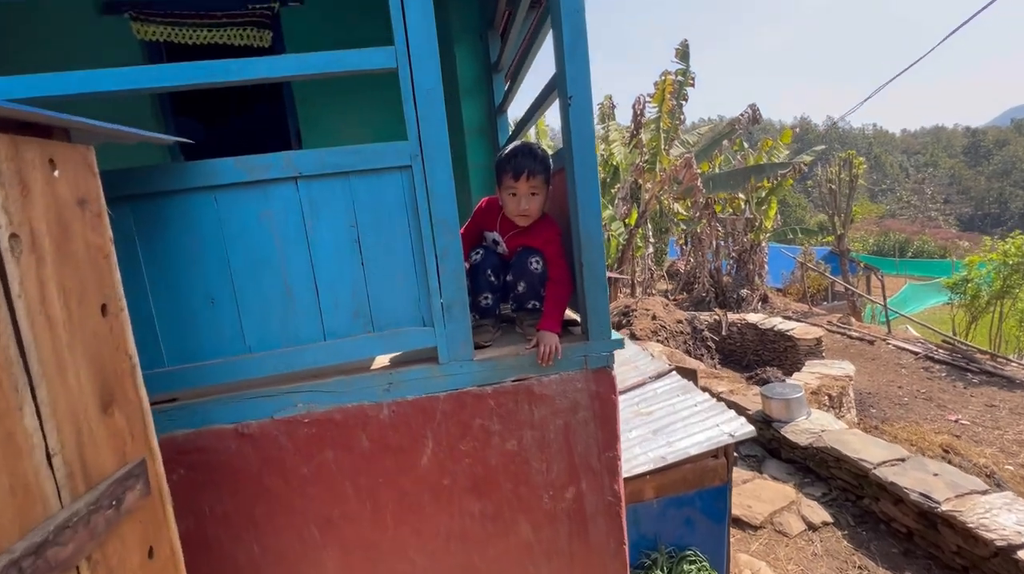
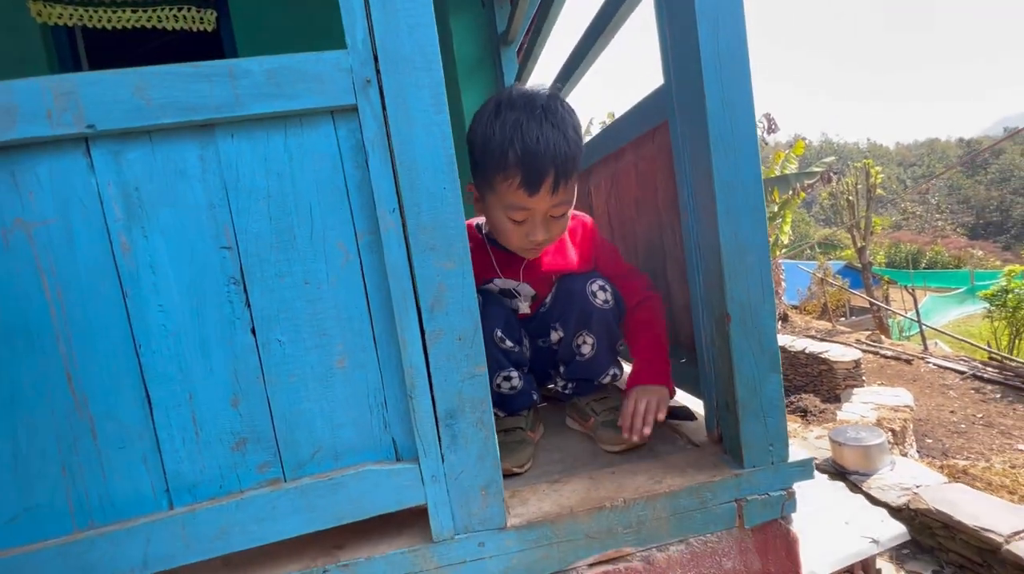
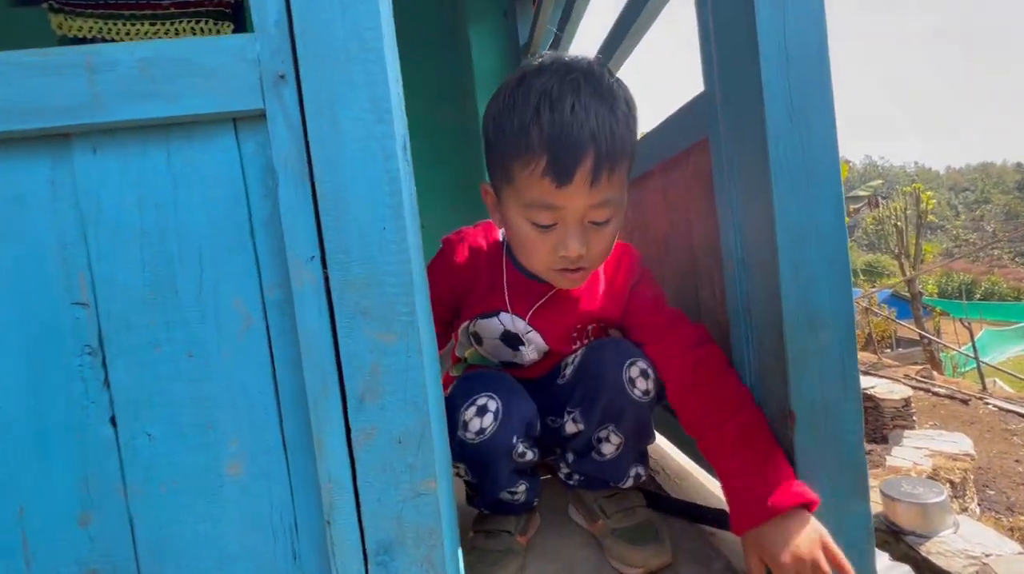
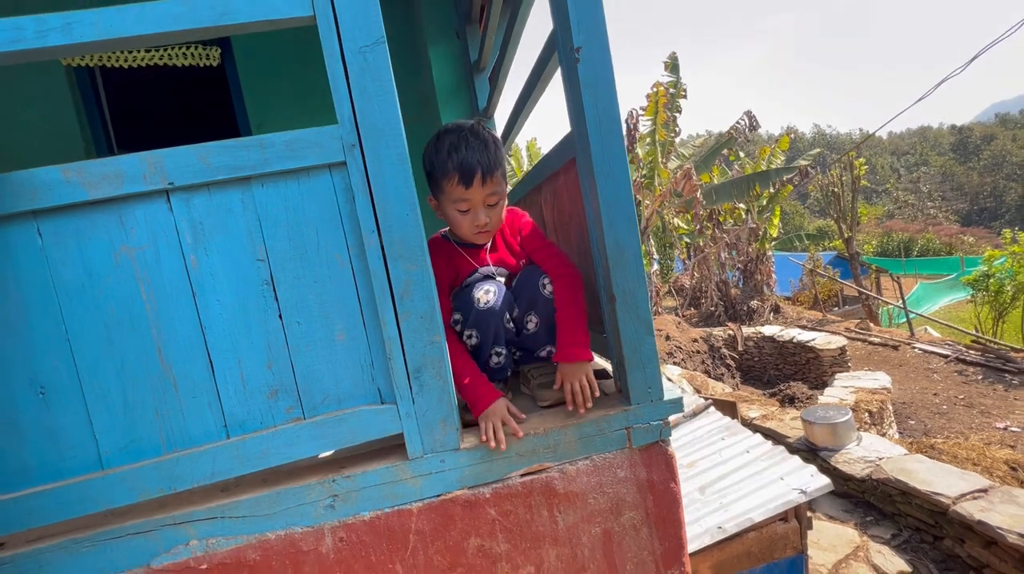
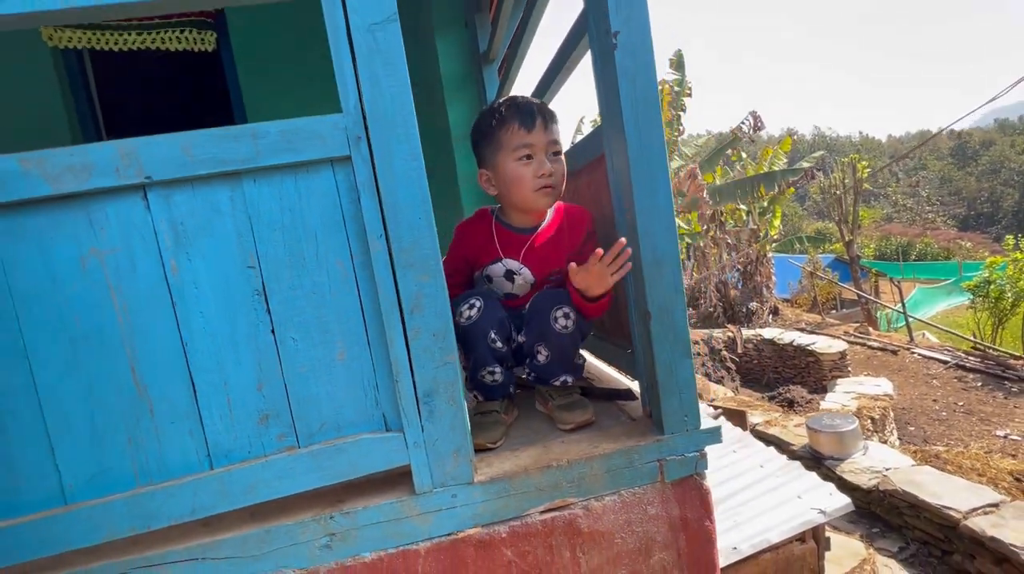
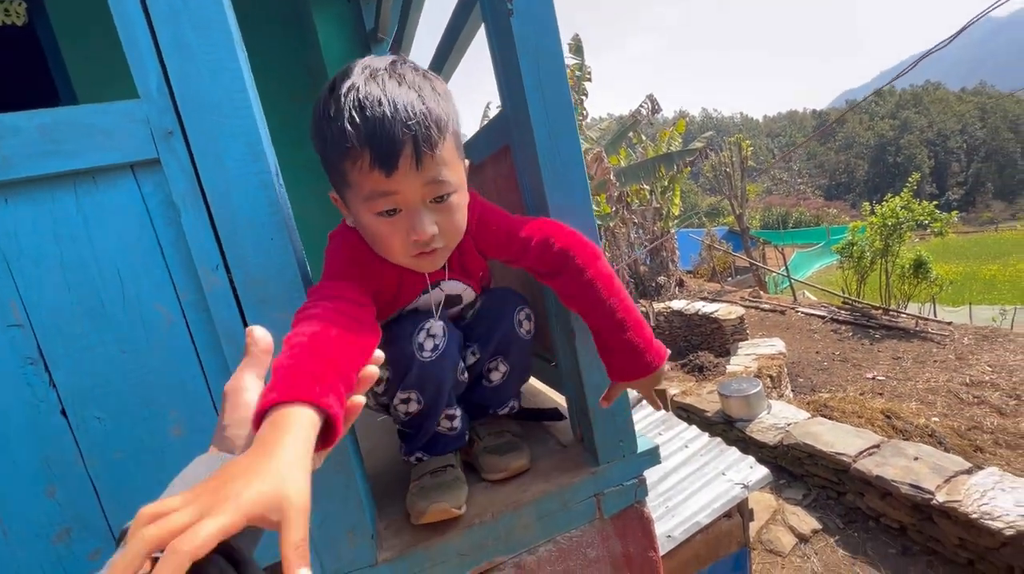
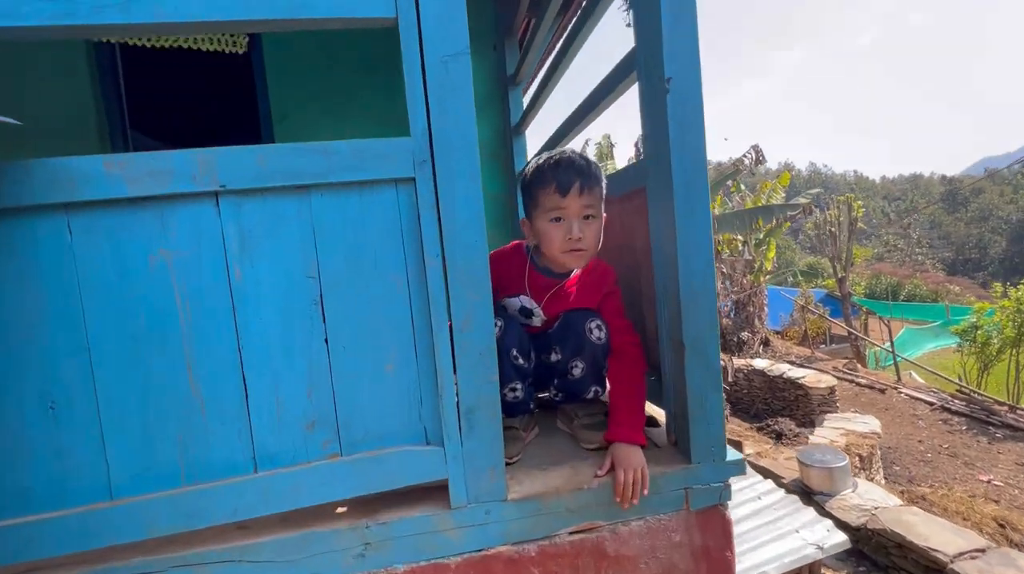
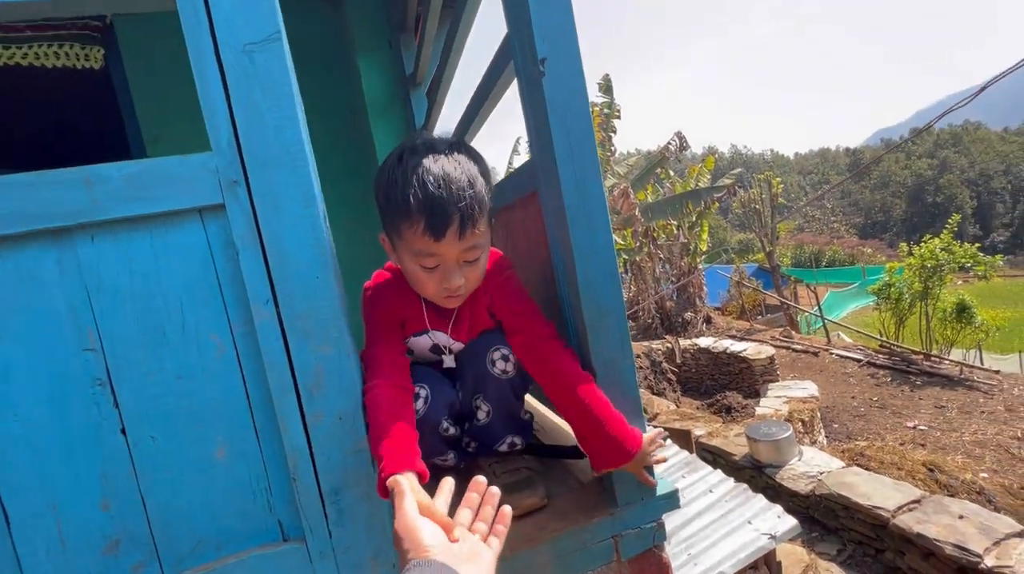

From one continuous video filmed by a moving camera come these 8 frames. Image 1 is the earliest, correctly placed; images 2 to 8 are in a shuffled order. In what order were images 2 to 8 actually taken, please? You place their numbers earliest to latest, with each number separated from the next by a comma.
7, 3, 2, 5, 4, 8, 6
